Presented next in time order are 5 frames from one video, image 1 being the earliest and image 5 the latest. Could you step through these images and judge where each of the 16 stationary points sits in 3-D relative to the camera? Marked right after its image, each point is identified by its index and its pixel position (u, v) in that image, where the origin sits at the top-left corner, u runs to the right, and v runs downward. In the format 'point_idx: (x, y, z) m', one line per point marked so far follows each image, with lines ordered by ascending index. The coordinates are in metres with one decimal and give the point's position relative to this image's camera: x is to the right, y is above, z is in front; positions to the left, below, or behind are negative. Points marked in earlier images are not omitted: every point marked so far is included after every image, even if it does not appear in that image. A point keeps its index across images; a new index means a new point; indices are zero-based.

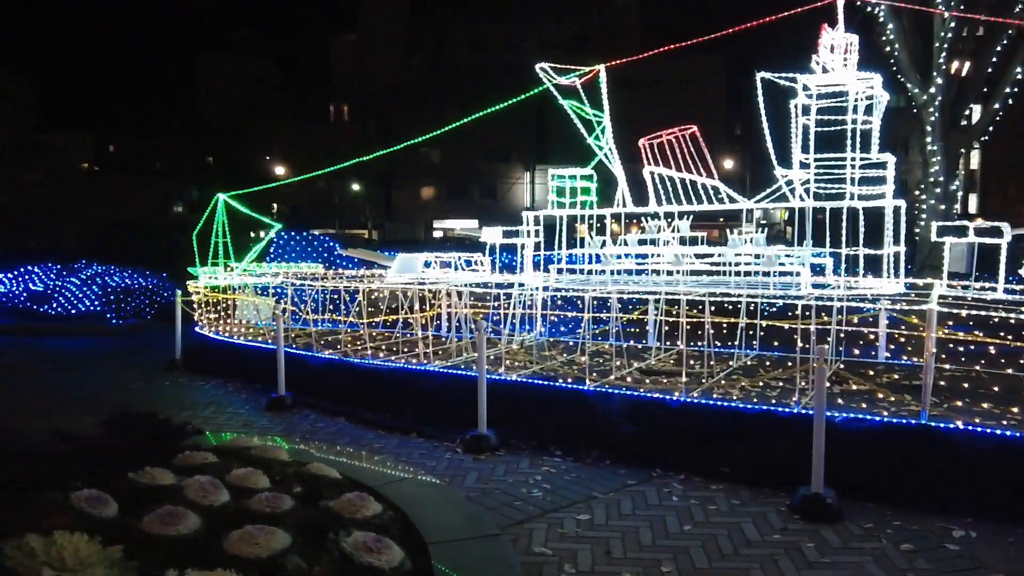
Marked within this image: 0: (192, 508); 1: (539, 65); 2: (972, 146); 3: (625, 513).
0: (-1.9, -1.3, +4.5) m
1: (+0.3, +2.8, +9.4) m
2: (+8.5, +2.6, +13.8) m
3: (+1.0, -1.9, +6.4) m
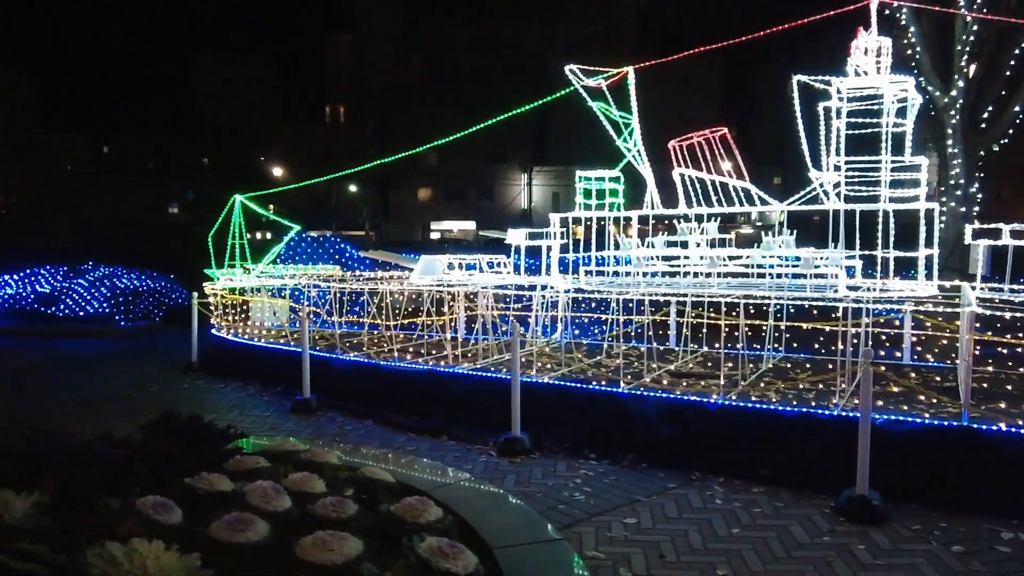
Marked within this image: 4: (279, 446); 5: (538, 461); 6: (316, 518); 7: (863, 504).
0: (-1.5, -1.3, +4.5) m
1: (+0.7, +2.7, +9.4) m
2: (+8.8, +2.5, +13.8) m
3: (+1.3, -1.9, +6.4) m
4: (-1.9, -1.3, +6.1) m
5: (+0.3, -1.8, +7.9) m
6: (-1.2, -1.4, +4.5) m
7: (+2.9, -1.8, +6.3) m
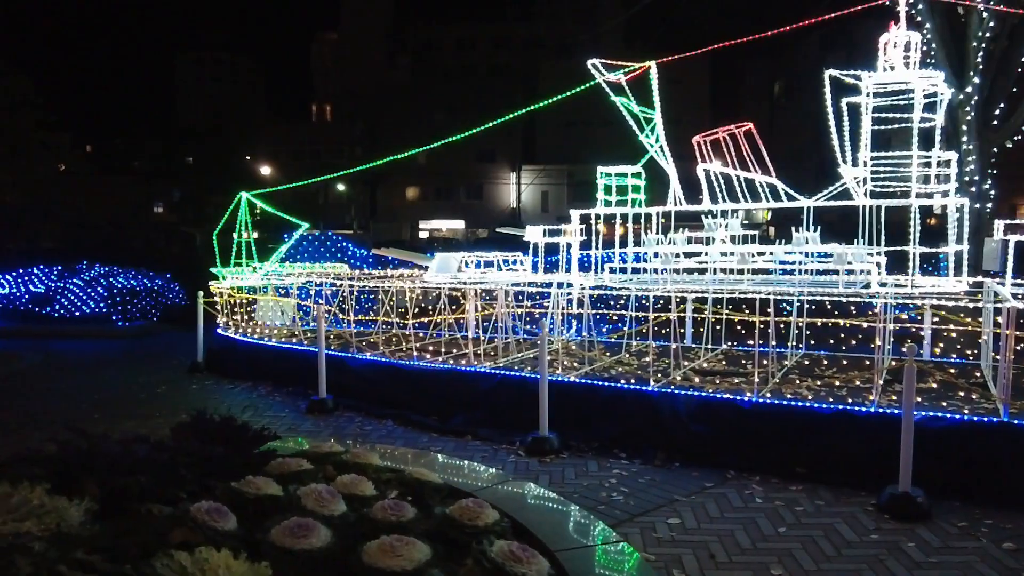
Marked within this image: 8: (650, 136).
0: (-1.1, -1.3, +4.3) m
1: (+0.9, +2.8, +9.3) m
2: (+8.9, +2.6, +13.9) m
3: (+1.7, -1.9, +6.3) m
4: (-1.5, -1.2, +5.9) m
5: (+0.6, -1.8, +7.8) m
6: (-0.8, -1.3, +4.3) m
7: (+3.2, -1.7, +6.2) m
8: (+1.7, +1.9, +9.4) m
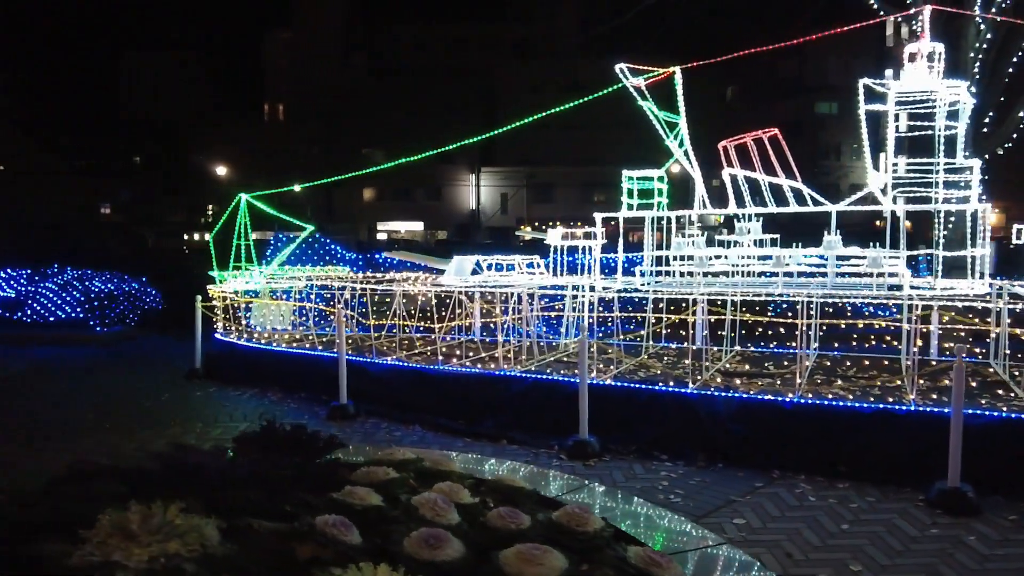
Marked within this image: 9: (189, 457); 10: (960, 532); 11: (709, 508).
0: (-0.4, -1.3, +4.2) m
1: (+1.3, +2.7, +9.3) m
2: (+8.9, +2.6, +14.5) m
3: (+2.2, -1.9, +6.4) m
4: (-1.0, -1.3, +5.8) m
5: (+1.0, -1.8, +7.8) m
6: (-0.1, -1.4, +4.3) m
7: (+3.8, -1.8, +6.4) m
8: (+2.0, +1.8, +9.5) m
9: (-2.1, -1.1, +4.9) m
10: (+3.6, -1.9, +6.1) m
11: (+1.7, -1.9, +6.6) m
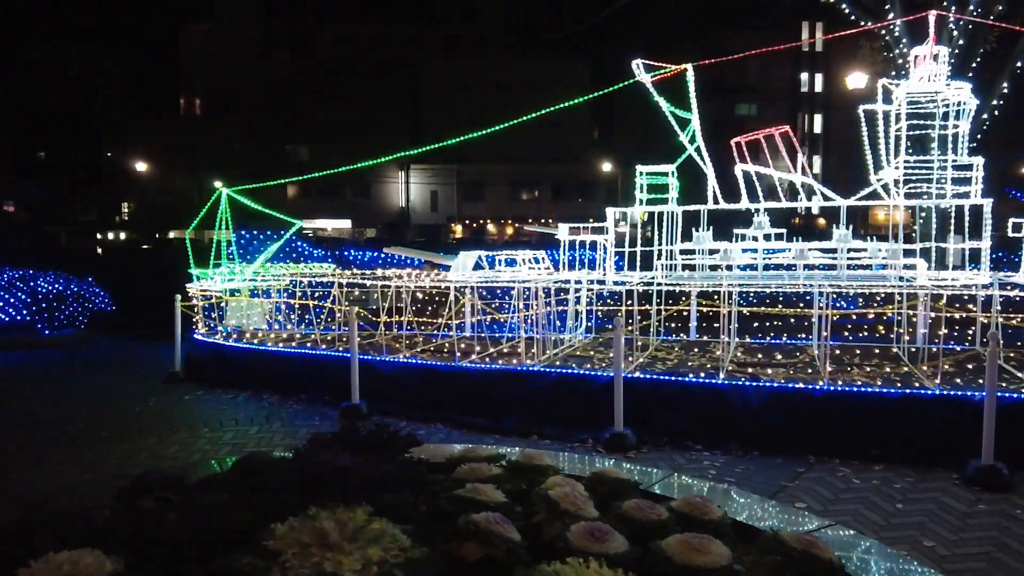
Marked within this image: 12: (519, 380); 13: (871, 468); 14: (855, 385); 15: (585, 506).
0: (+0.4, -1.3, +4.2) m
1: (+1.5, +2.8, +9.4) m
2: (+8.5, +2.8, +15.4) m
3: (+2.8, -1.8, +6.6) m
4: (-0.3, -1.2, +5.7) m
5: (+1.4, -1.7, +7.9) m
6: (+0.7, -1.3, +4.3) m
7: (+4.3, -1.7, +6.8) m
8: (+2.2, +1.9, +9.7) m
9: (-1.3, -1.1, +4.7) m
10: (+4.2, -1.8, +6.4) m
11: (+2.2, -1.8, +6.7) m
12: (0.0, -1.1, +9.1) m
13: (+3.5, -1.7, +7.4) m
14: (+3.6, -1.0, +8.1) m
15: (+0.4, -1.2, +4.3) m
